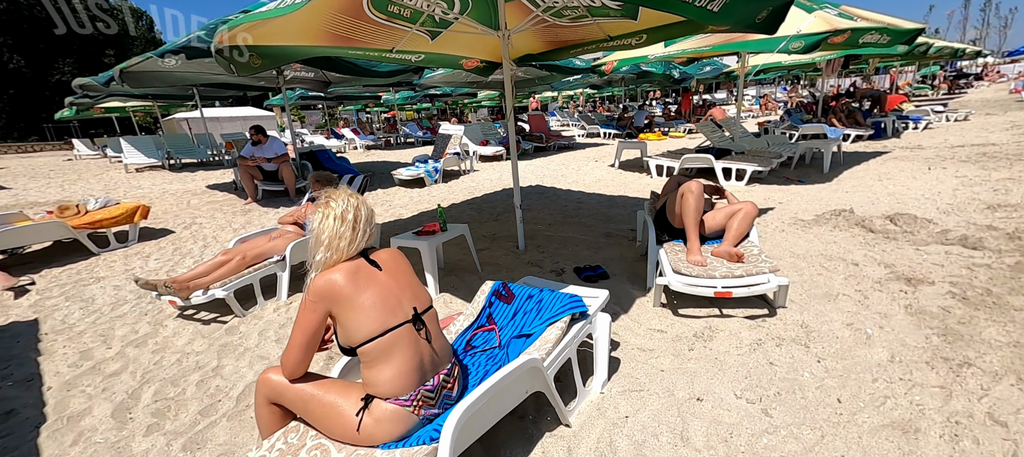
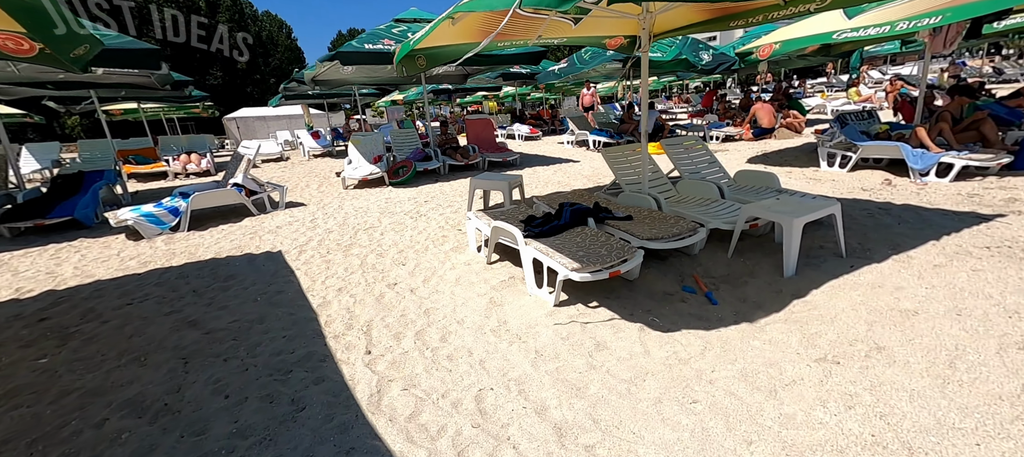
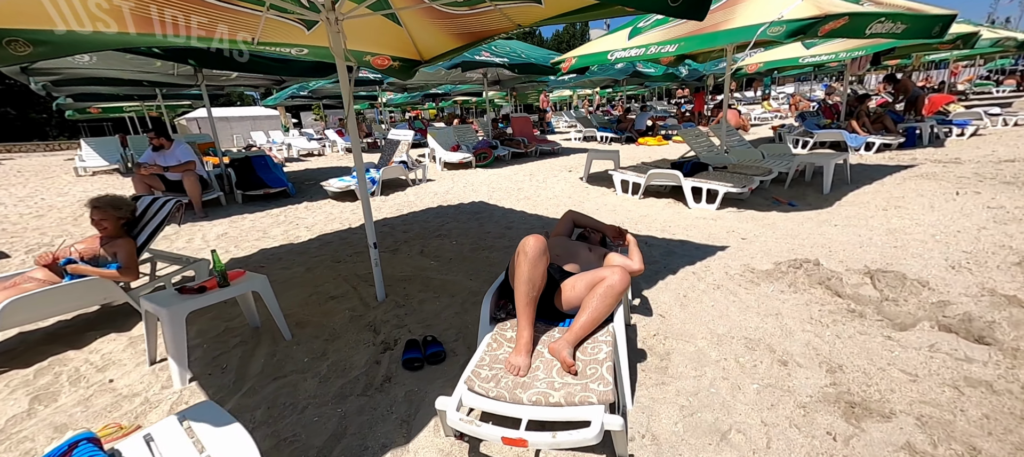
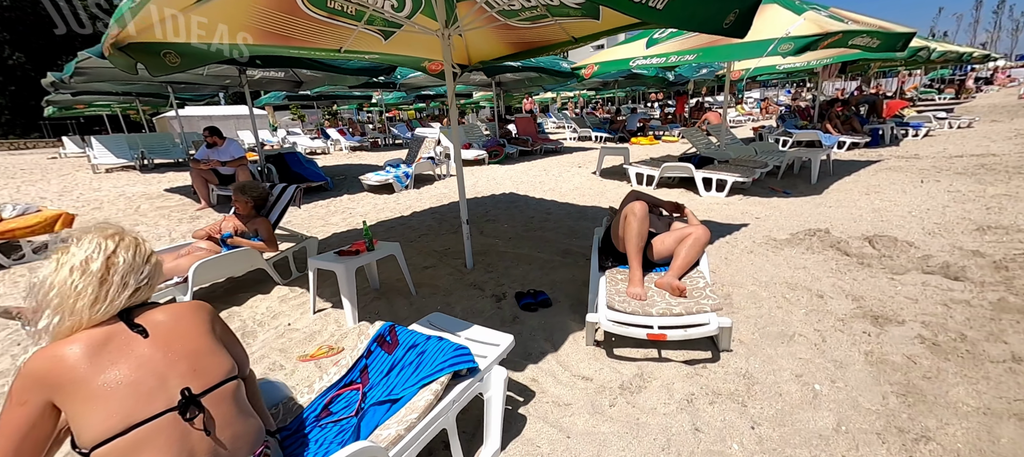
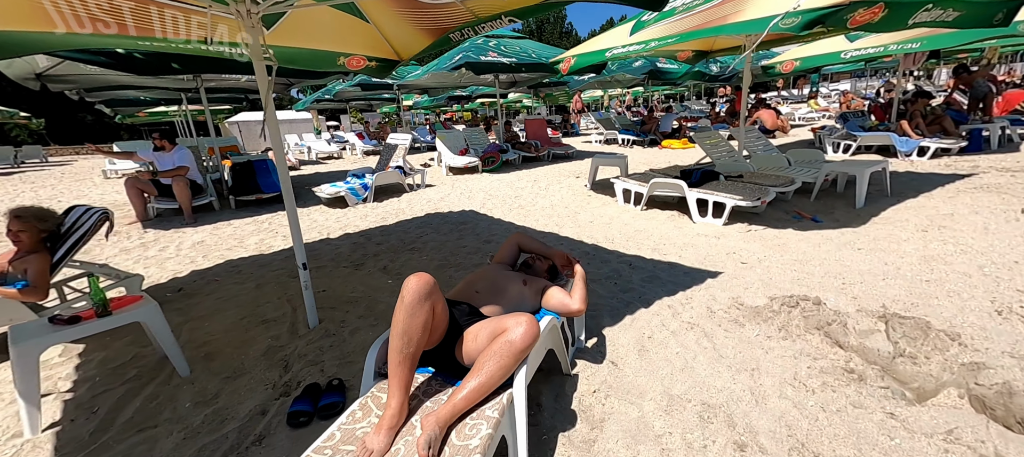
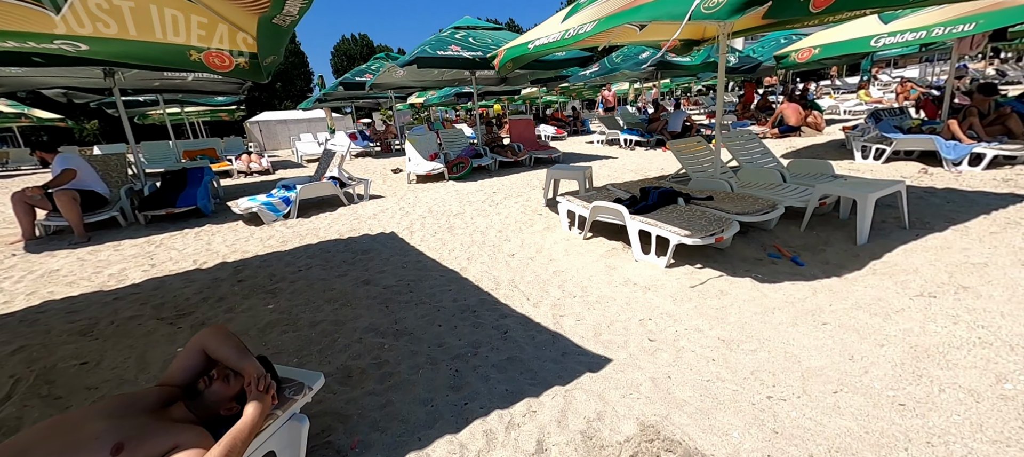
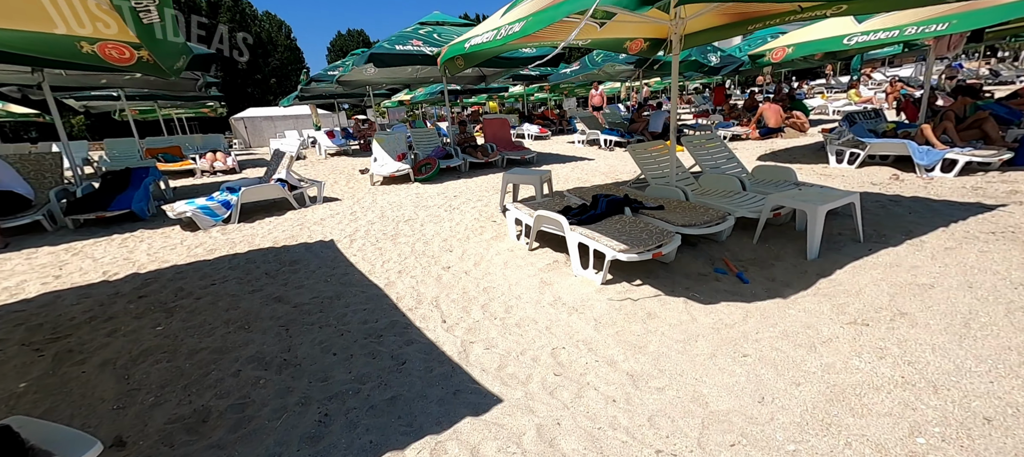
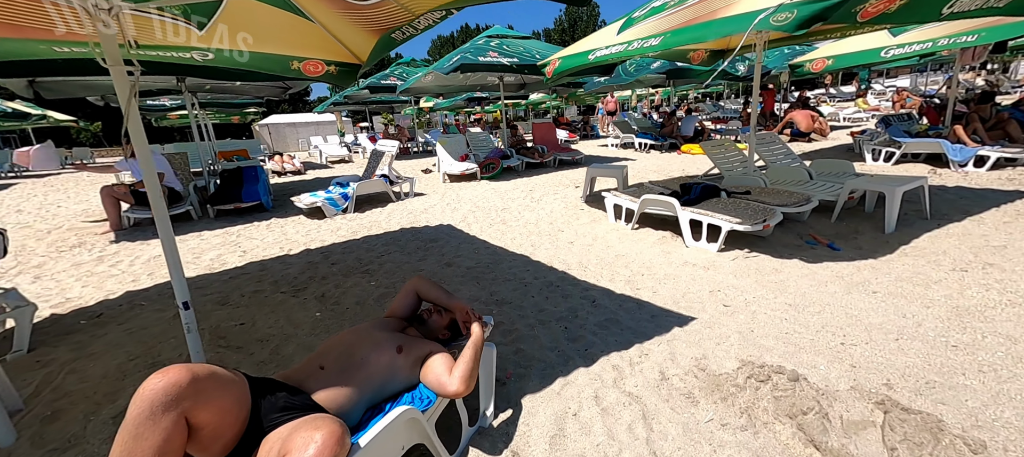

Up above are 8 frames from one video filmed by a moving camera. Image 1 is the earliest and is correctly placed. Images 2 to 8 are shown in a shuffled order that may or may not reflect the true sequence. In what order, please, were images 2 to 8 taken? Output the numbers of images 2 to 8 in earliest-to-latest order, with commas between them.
4, 3, 5, 8, 6, 7, 2
